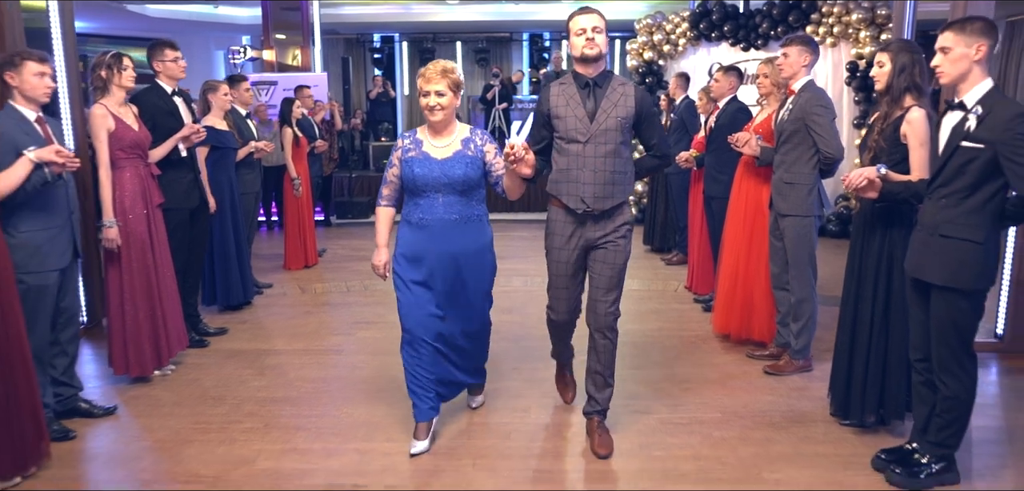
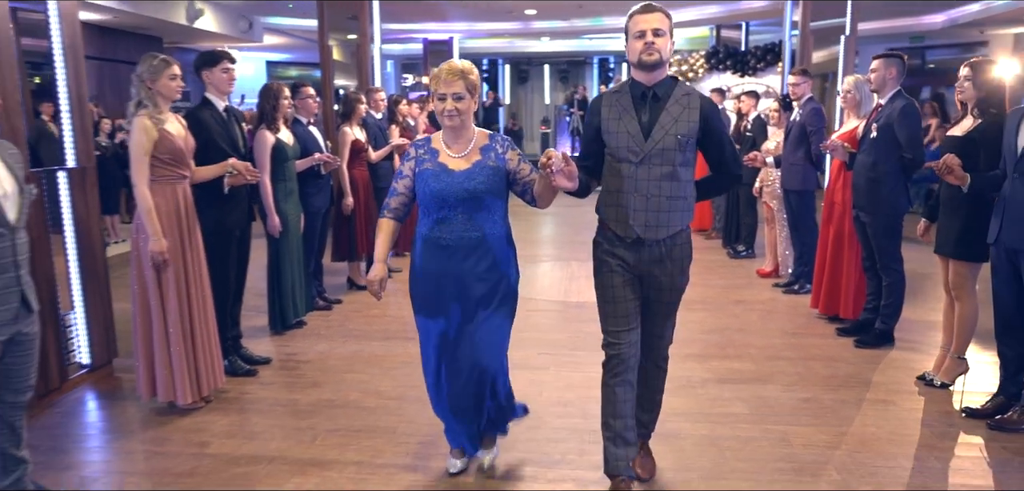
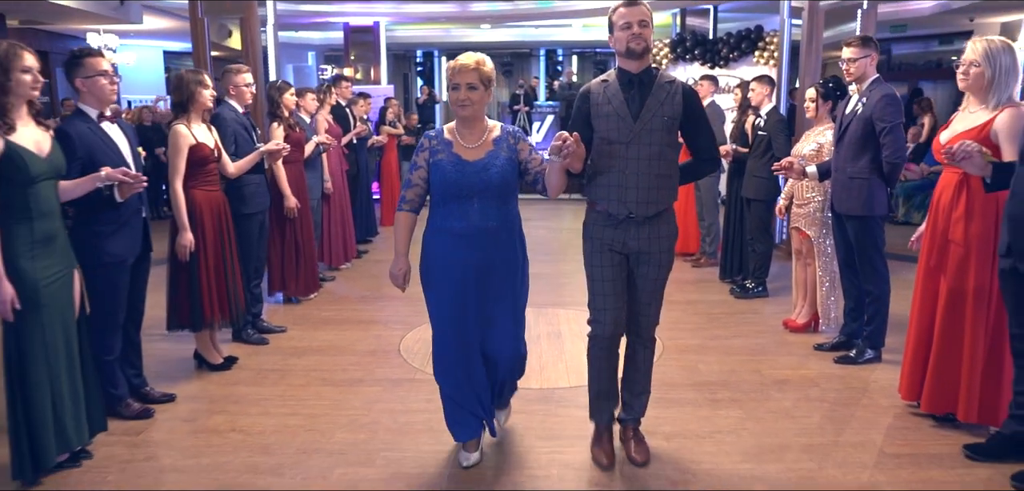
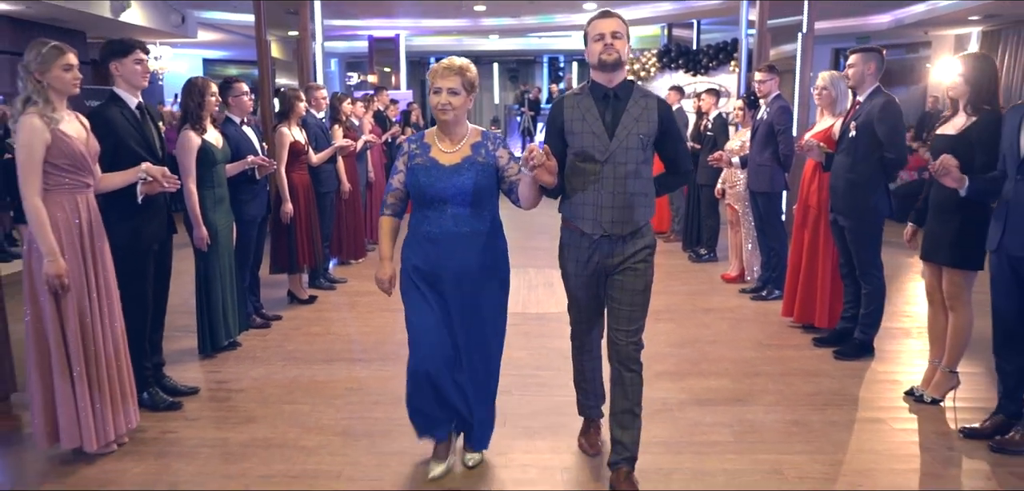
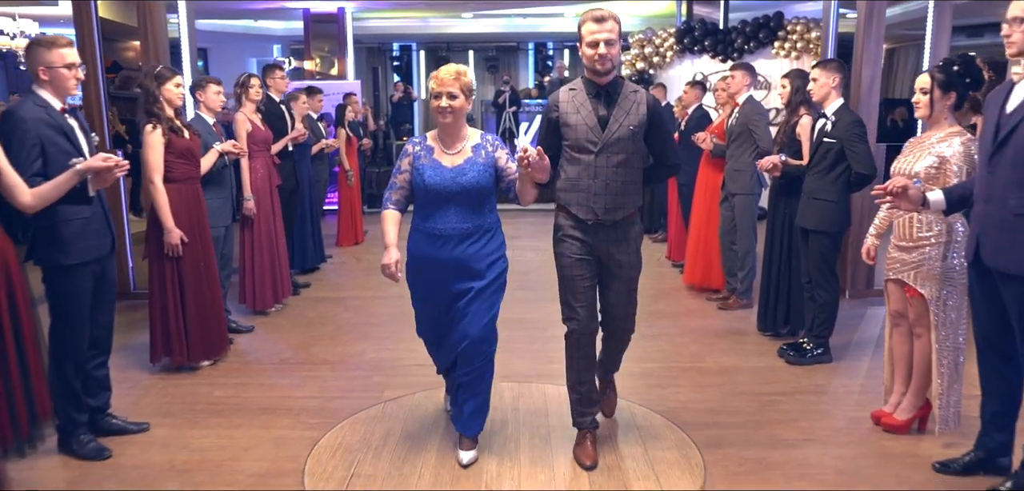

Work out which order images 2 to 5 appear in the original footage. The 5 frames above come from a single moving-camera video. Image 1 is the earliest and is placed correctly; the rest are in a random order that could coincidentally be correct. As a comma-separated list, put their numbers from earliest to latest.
5, 3, 4, 2
